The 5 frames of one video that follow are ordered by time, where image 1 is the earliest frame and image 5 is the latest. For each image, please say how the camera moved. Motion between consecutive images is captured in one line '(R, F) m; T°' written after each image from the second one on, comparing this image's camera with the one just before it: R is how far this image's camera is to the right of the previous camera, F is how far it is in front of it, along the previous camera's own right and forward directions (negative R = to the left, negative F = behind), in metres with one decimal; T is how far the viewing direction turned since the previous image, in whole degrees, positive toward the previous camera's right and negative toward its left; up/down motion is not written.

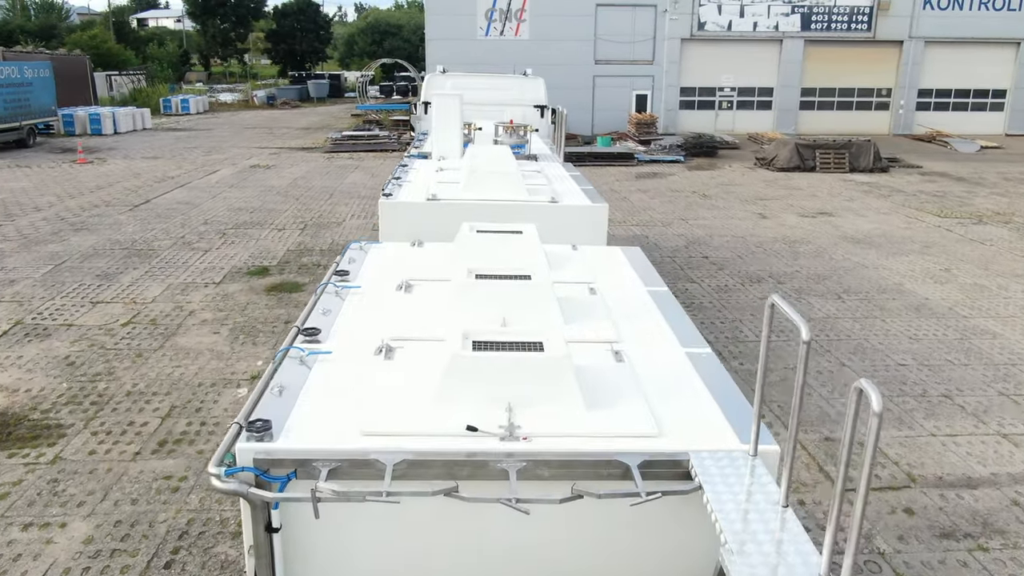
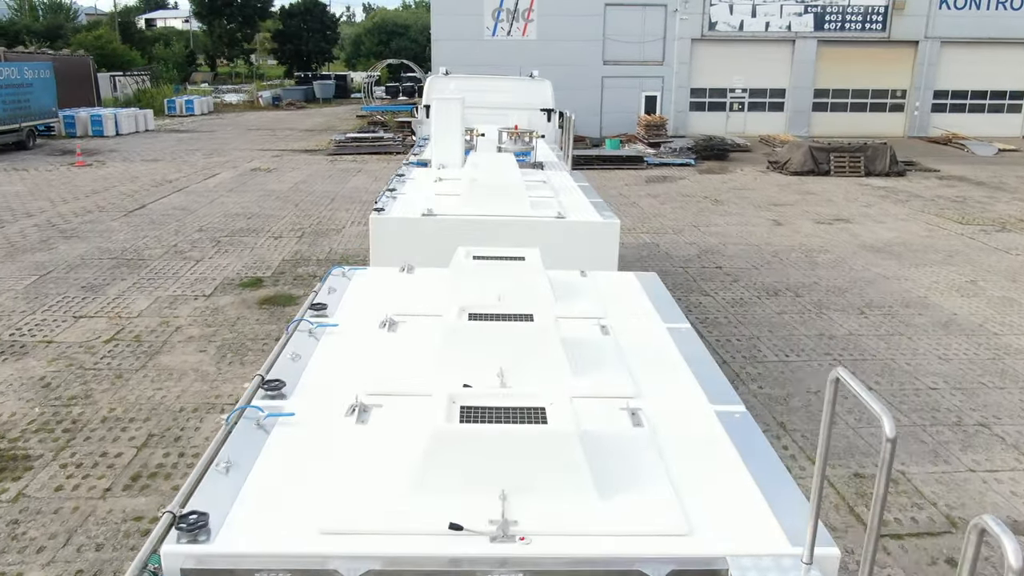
(0.0, +0.4) m; -1°
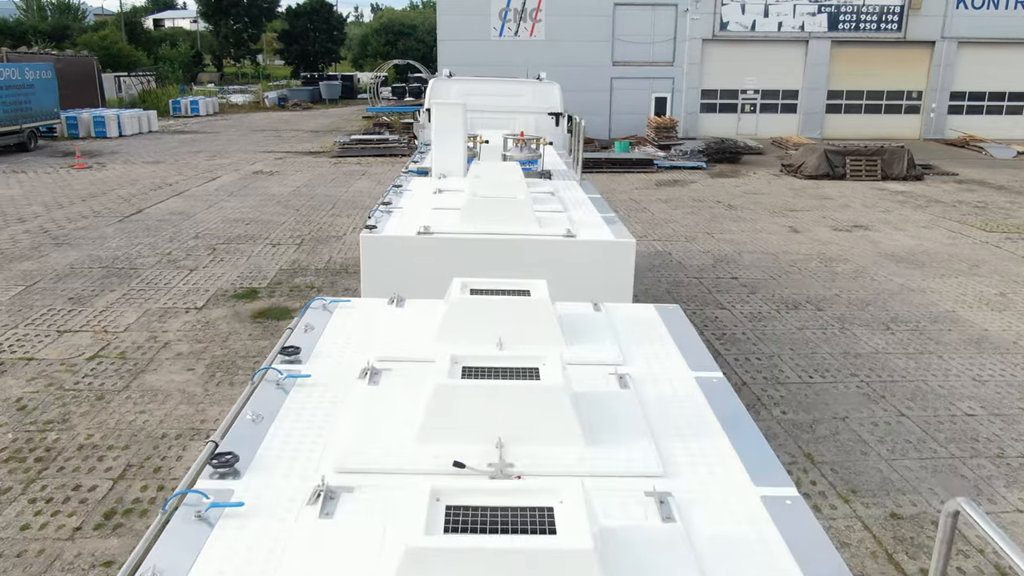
(0.0, +0.4) m; -1°
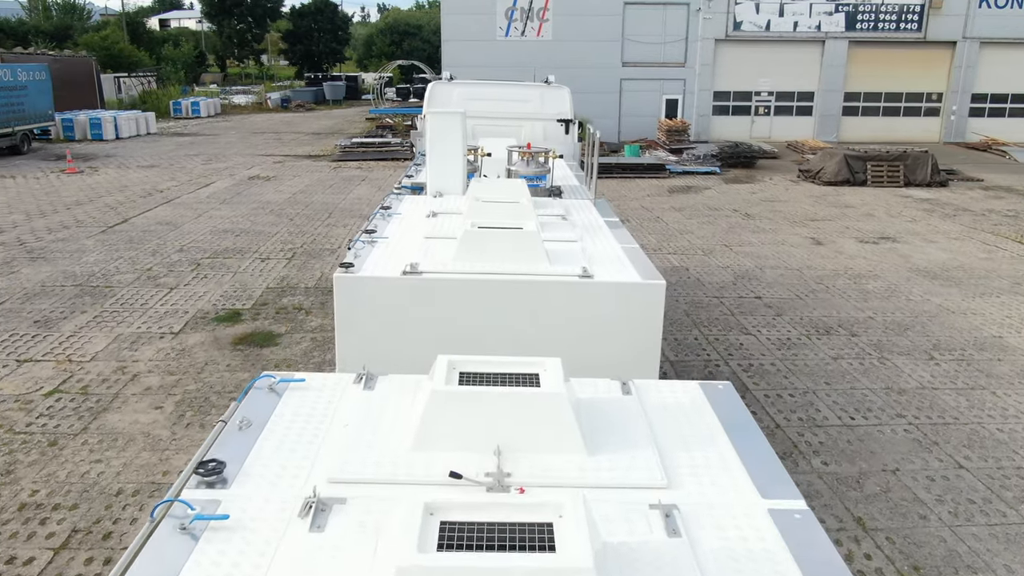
(0.0, +0.6) m; 0°
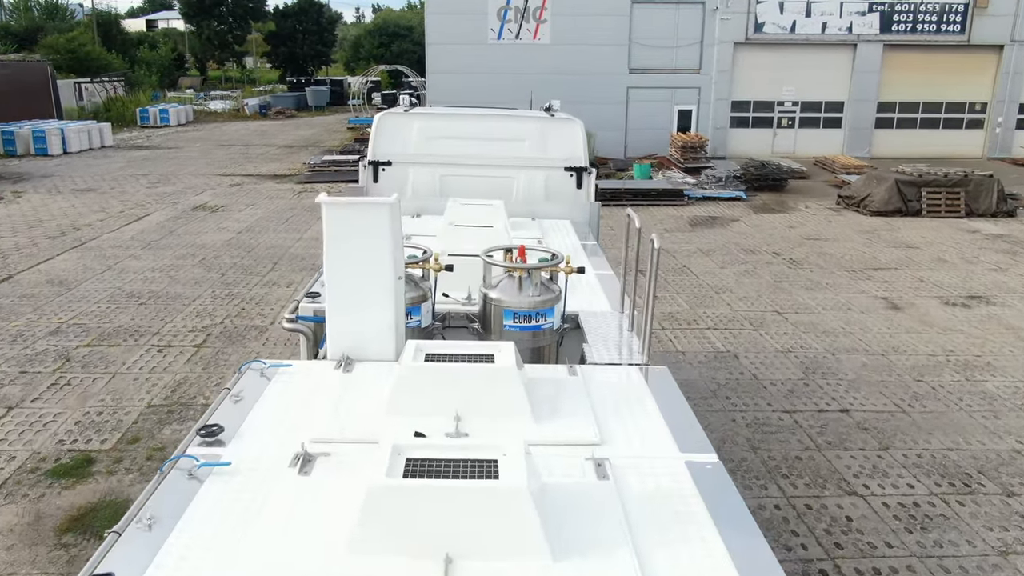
(+0.1, +2.4) m; 0°
